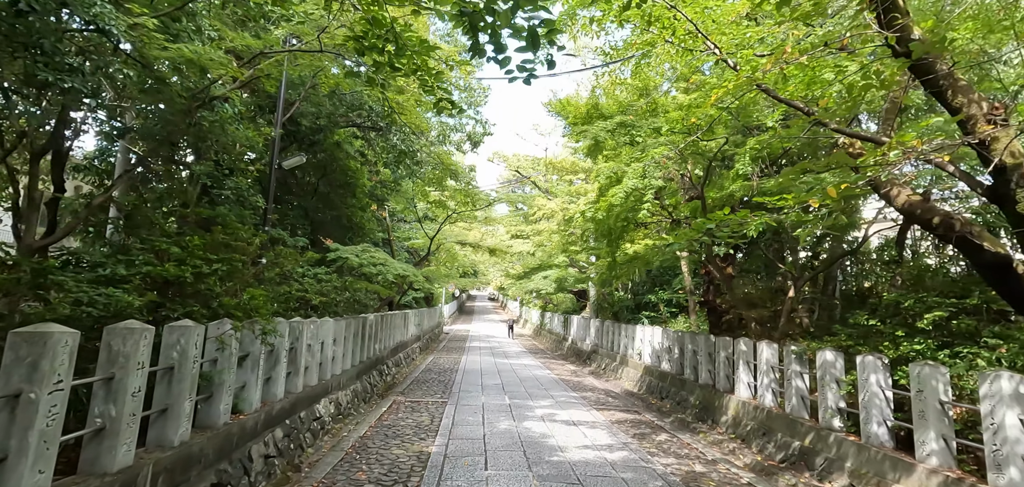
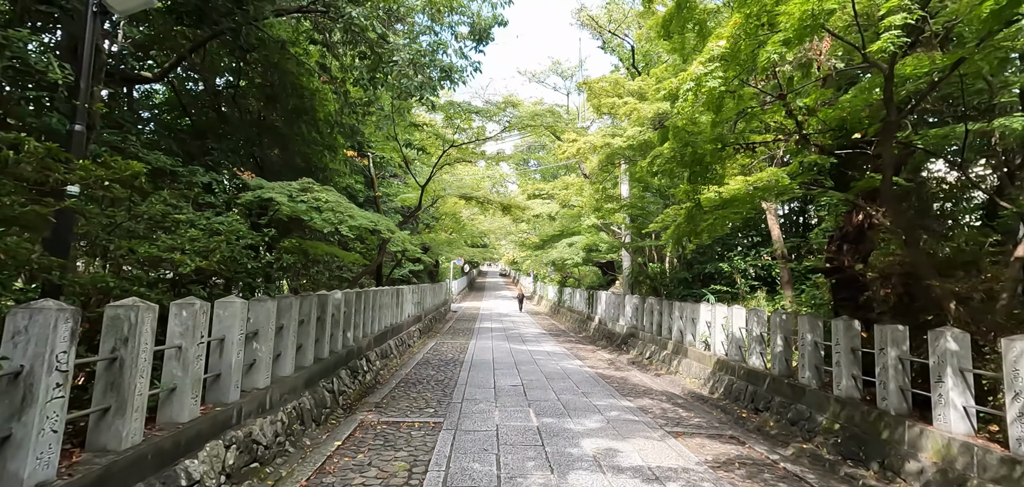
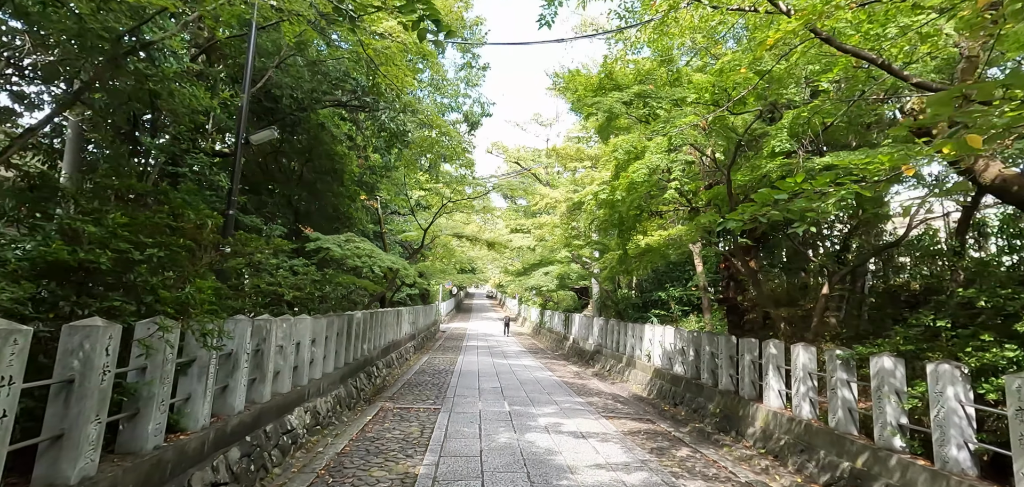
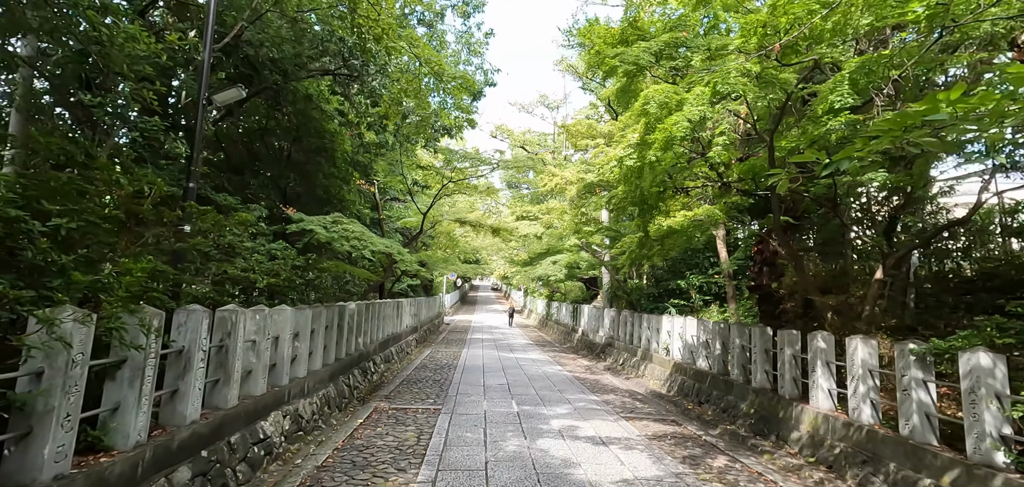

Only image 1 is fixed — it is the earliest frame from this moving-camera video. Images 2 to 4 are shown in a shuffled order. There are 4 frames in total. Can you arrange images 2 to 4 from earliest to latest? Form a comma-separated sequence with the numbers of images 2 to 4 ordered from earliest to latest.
3, 4, 2
